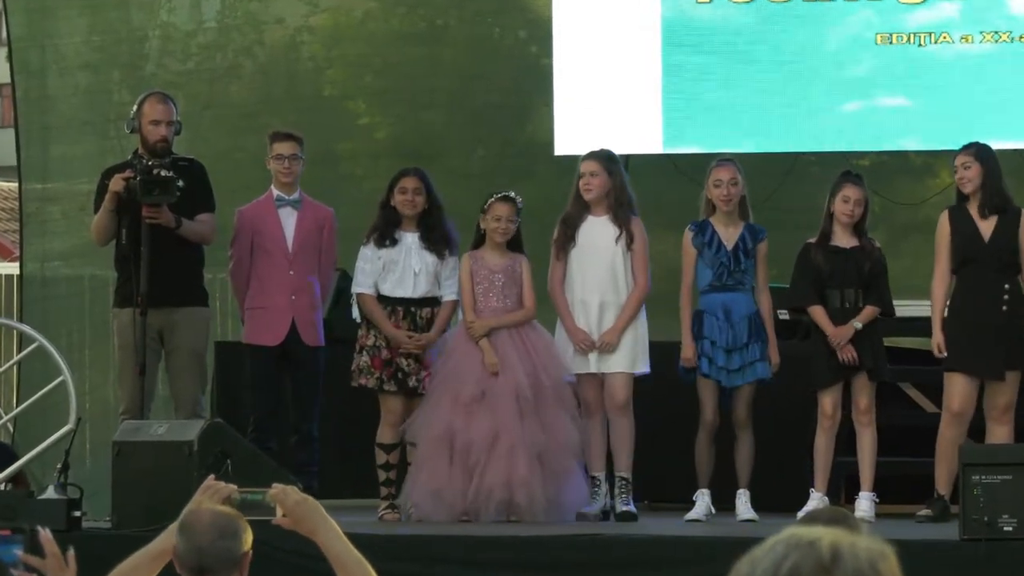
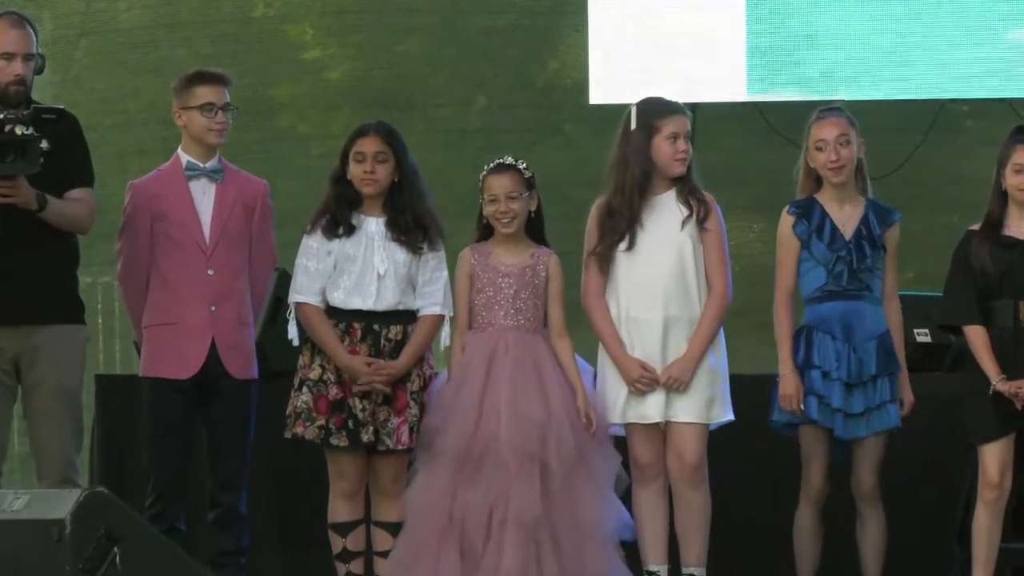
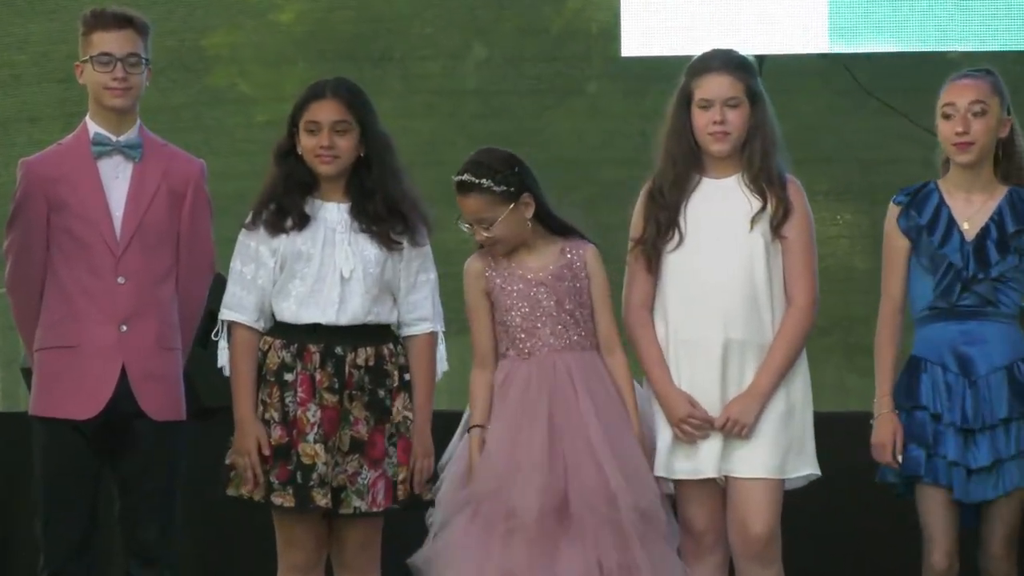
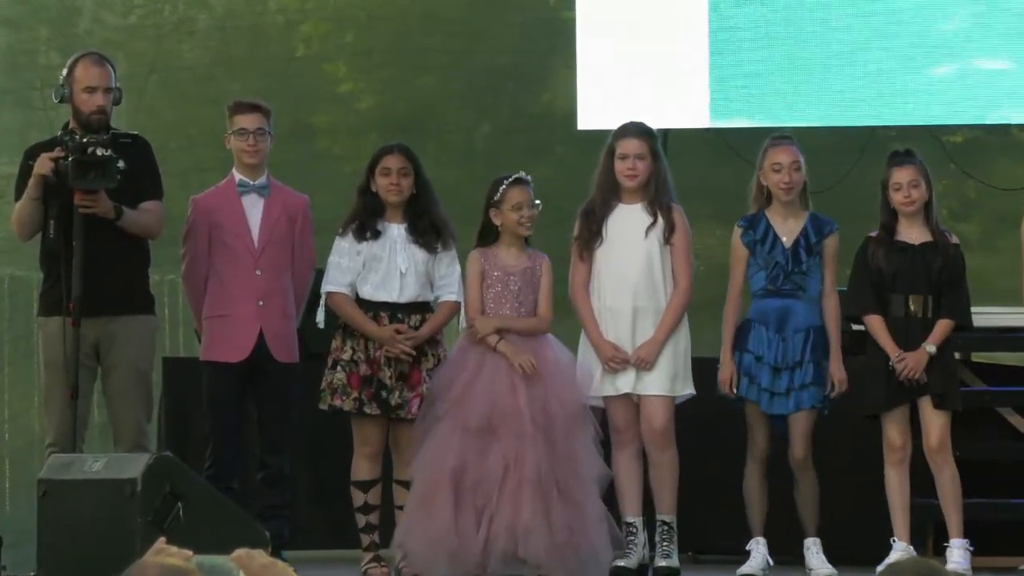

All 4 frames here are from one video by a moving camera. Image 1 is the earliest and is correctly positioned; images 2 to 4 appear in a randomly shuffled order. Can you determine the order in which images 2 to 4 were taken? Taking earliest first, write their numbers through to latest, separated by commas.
4, 2, 3
